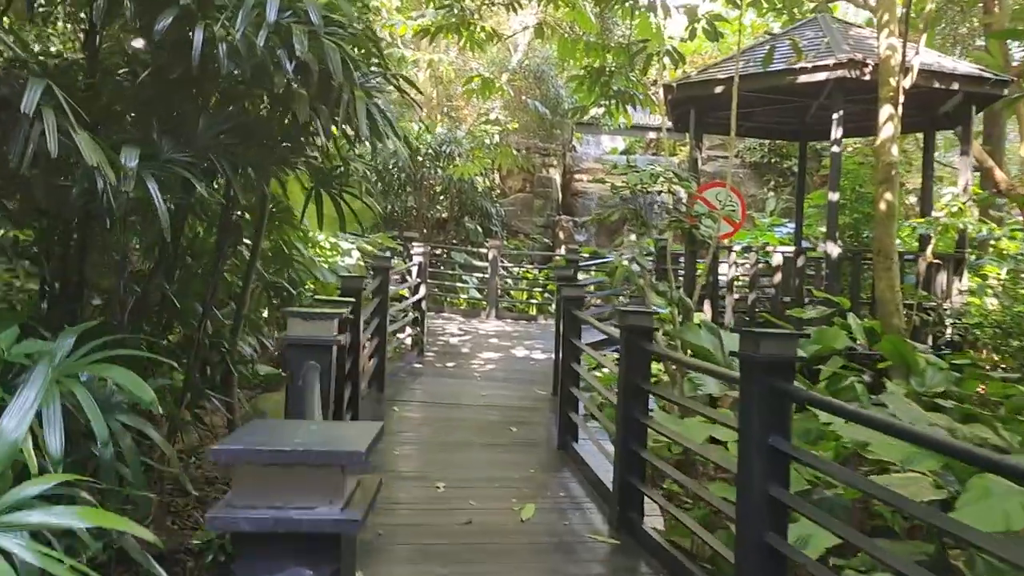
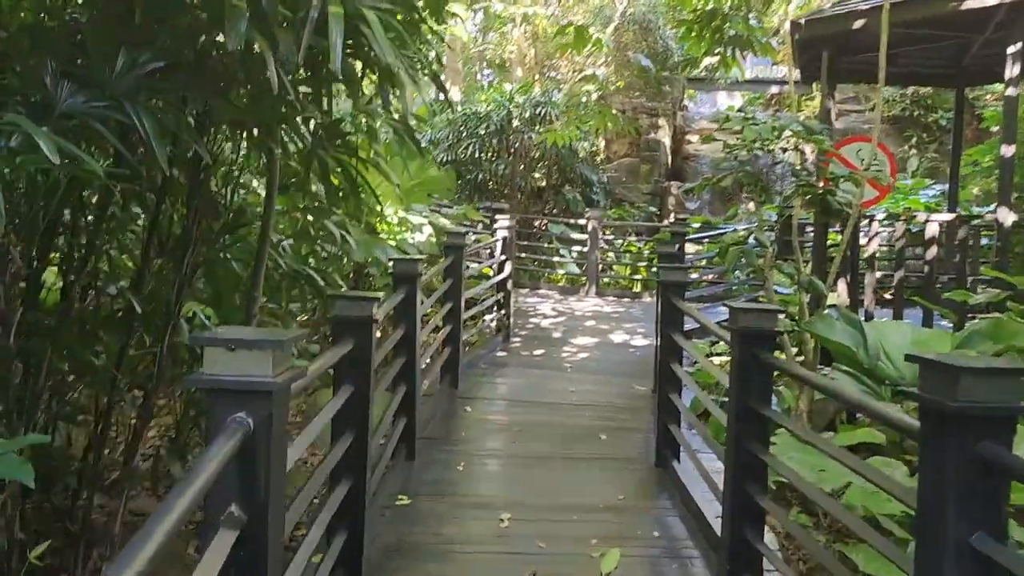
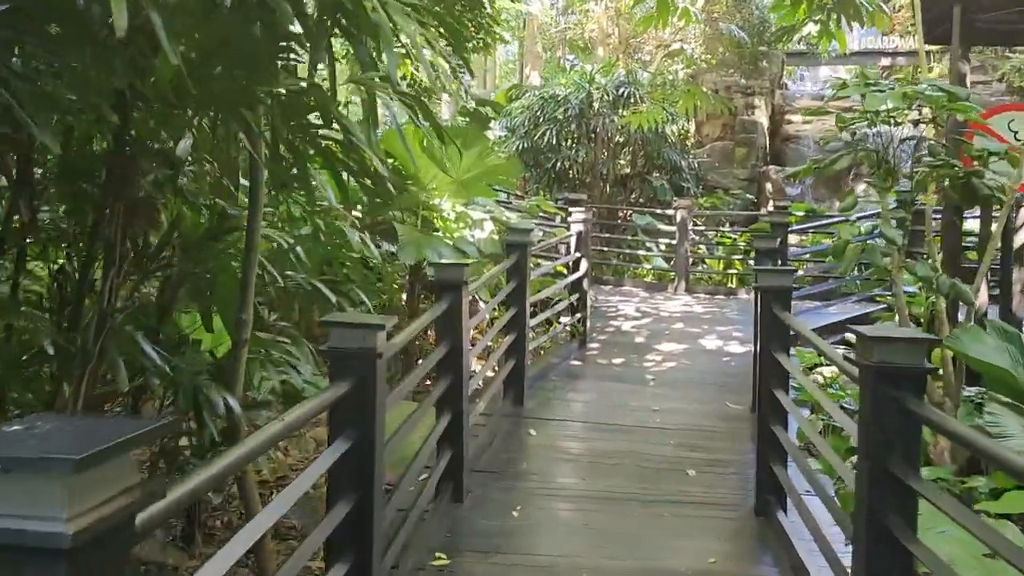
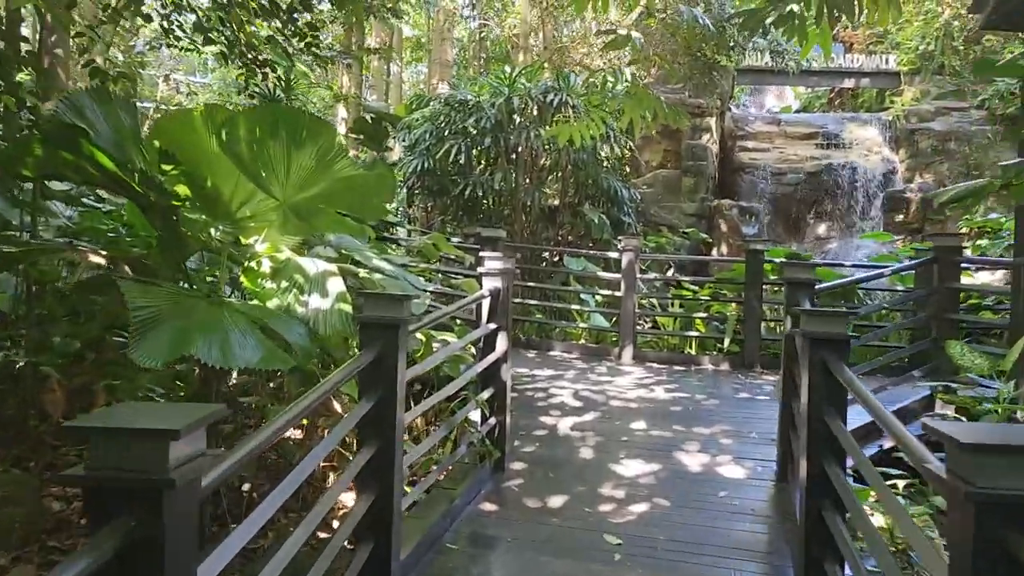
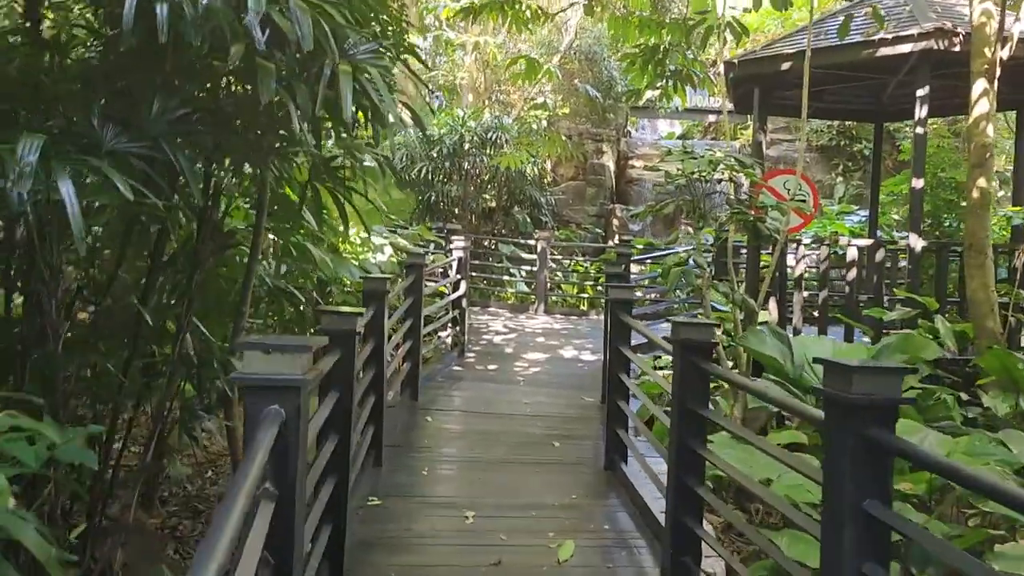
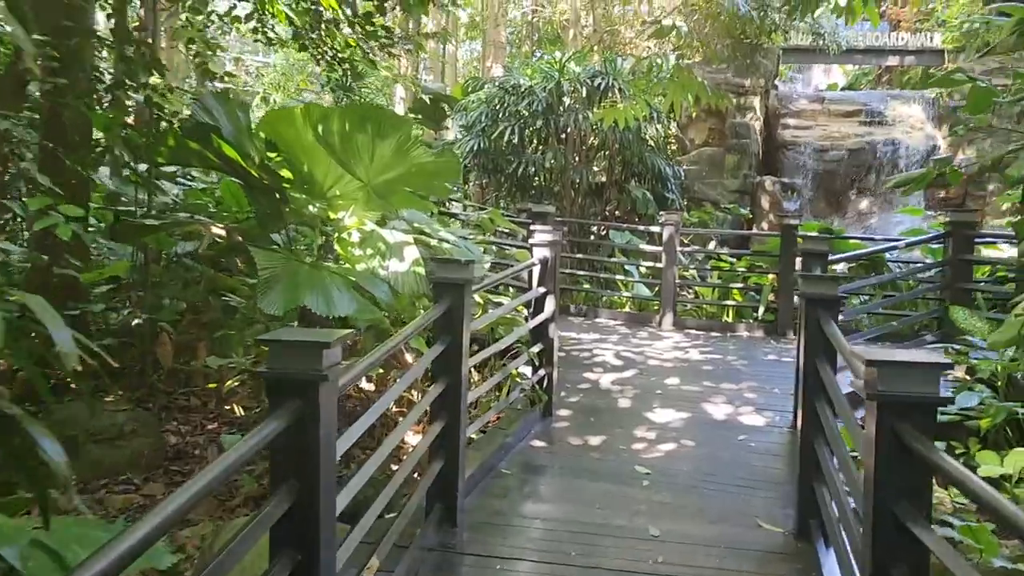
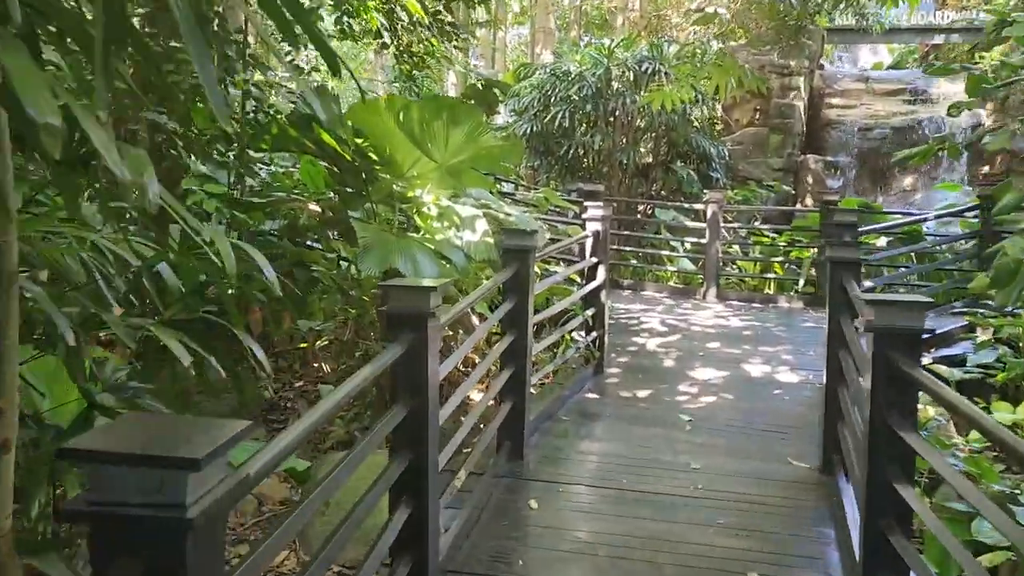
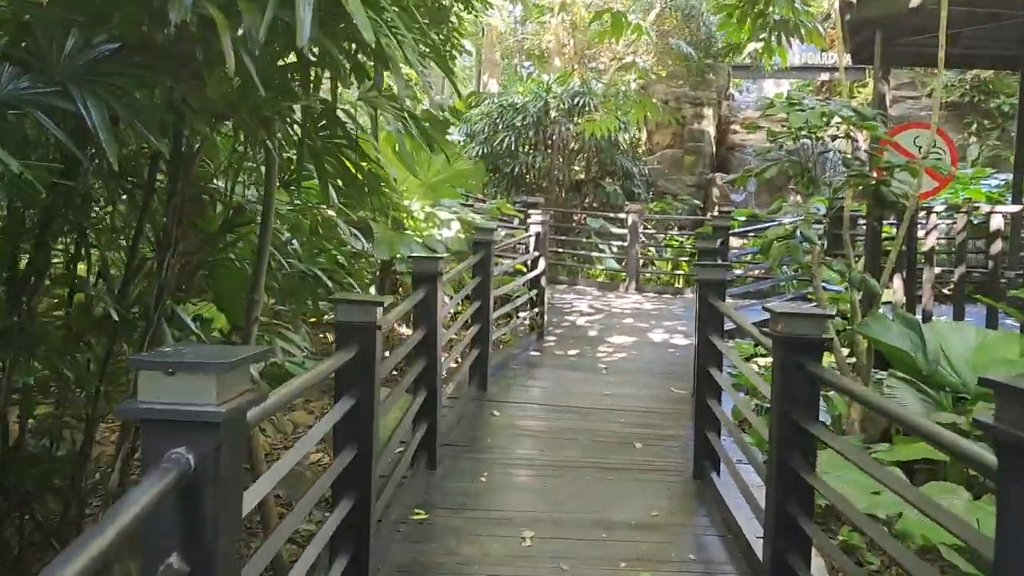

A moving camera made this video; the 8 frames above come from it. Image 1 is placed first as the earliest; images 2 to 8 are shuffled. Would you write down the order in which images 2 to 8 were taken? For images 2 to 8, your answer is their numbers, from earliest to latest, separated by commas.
5, 2, 8, 3, 7, 6, 4
